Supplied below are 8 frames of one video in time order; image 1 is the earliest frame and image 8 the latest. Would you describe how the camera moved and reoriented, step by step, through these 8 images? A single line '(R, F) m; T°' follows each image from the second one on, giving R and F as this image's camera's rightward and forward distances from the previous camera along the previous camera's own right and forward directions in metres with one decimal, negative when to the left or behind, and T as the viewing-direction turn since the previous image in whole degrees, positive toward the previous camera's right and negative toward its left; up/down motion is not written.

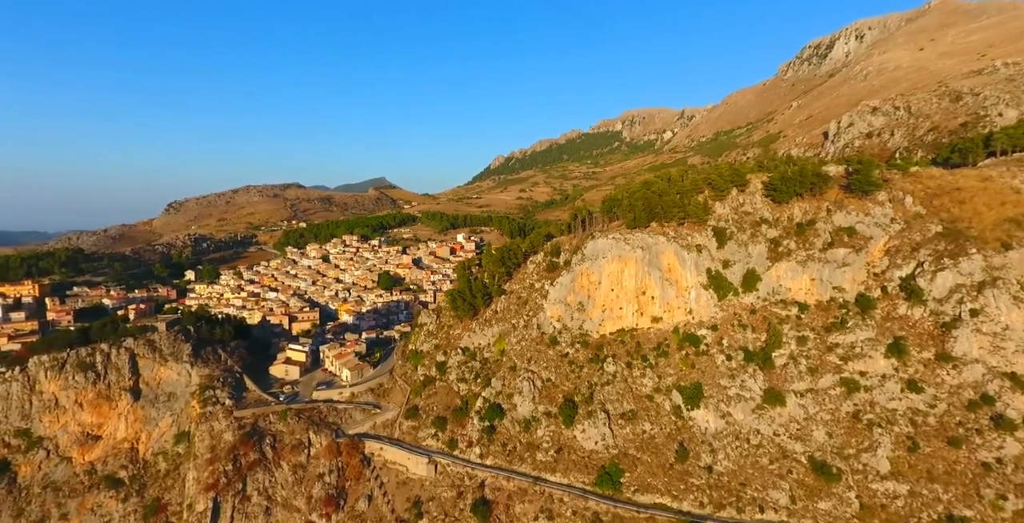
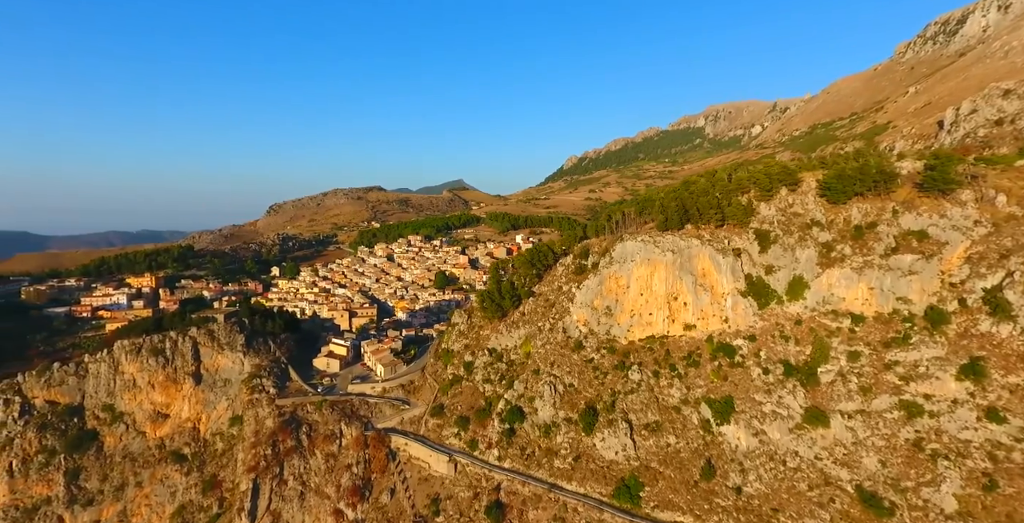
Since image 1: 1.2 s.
(+4.3, +0.6) m; -9°
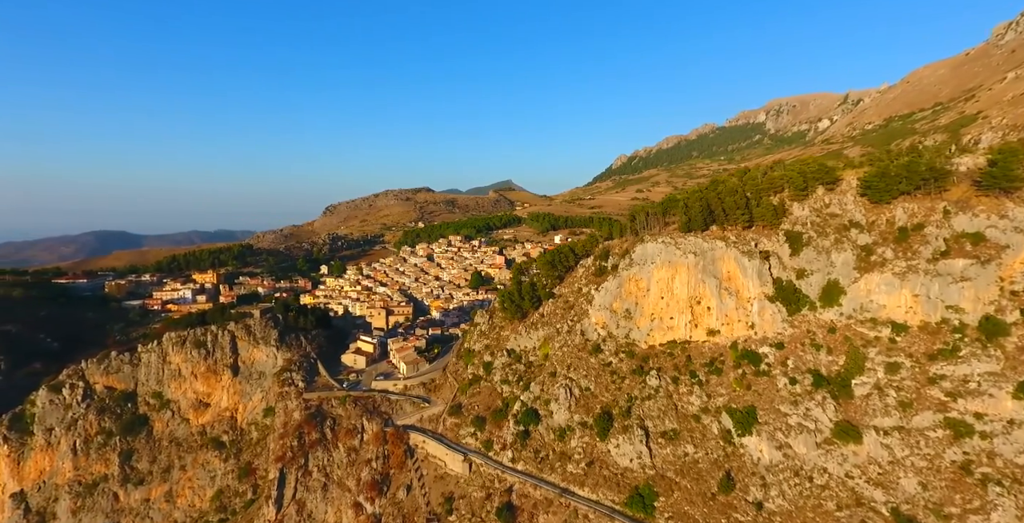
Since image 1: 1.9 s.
(+2.6, +0.3) m; -6°
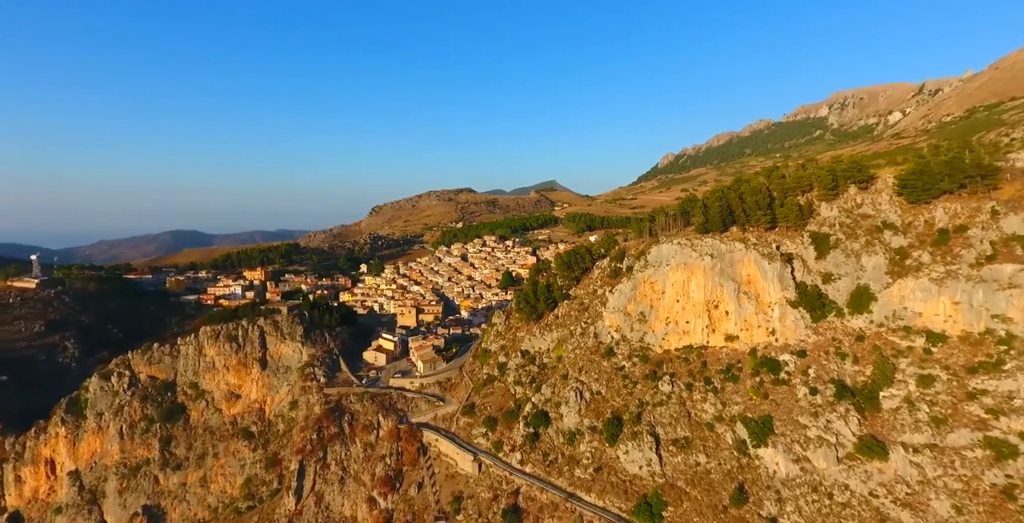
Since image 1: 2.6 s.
(+2.6, +0.3) m; -5°
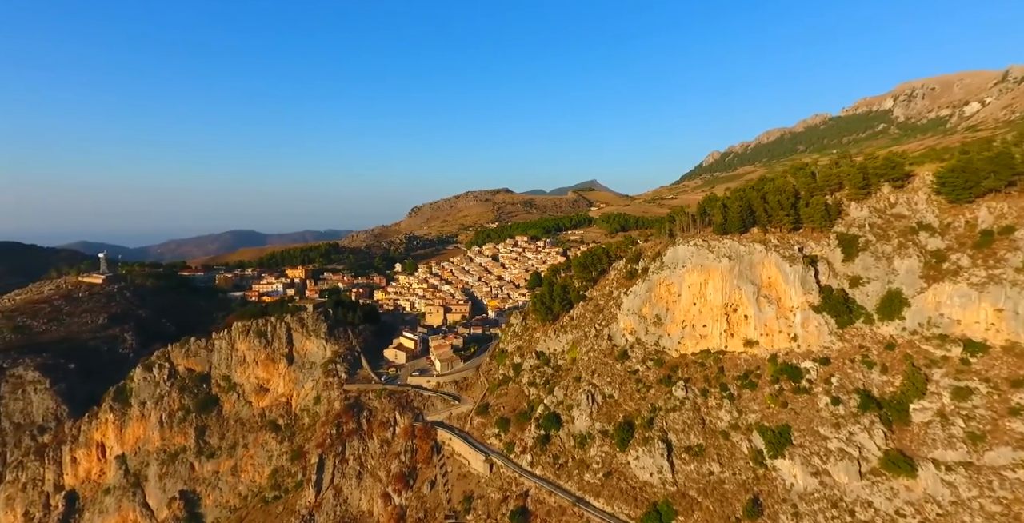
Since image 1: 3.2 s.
(+2.1, +0.3) m; -4°
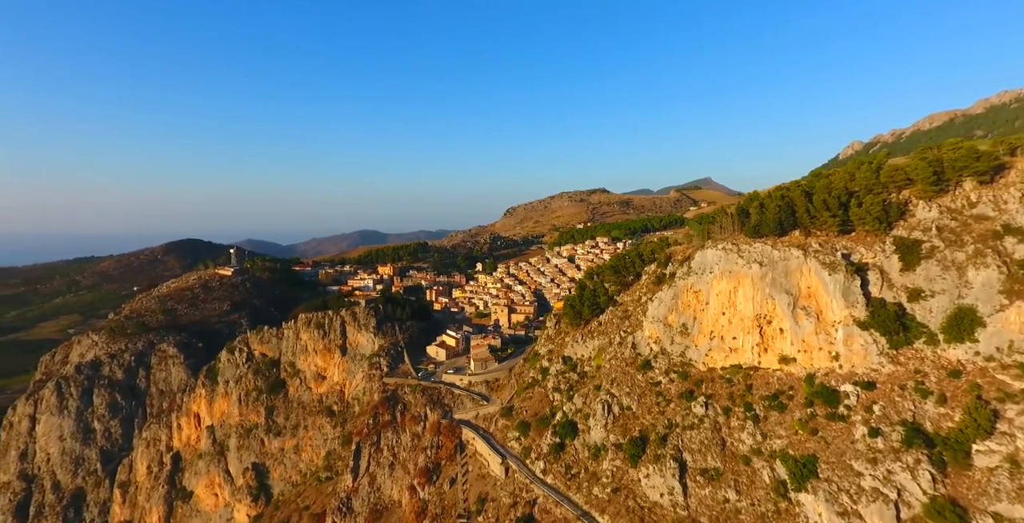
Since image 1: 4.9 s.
(+6.2, +1.2) m; -11°
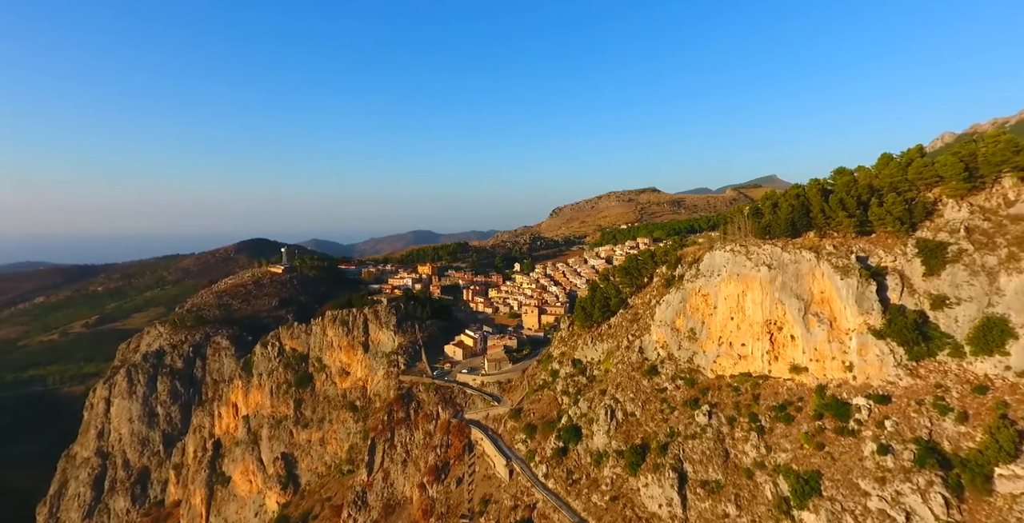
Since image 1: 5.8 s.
(+3.3, +0.4) m; -5°
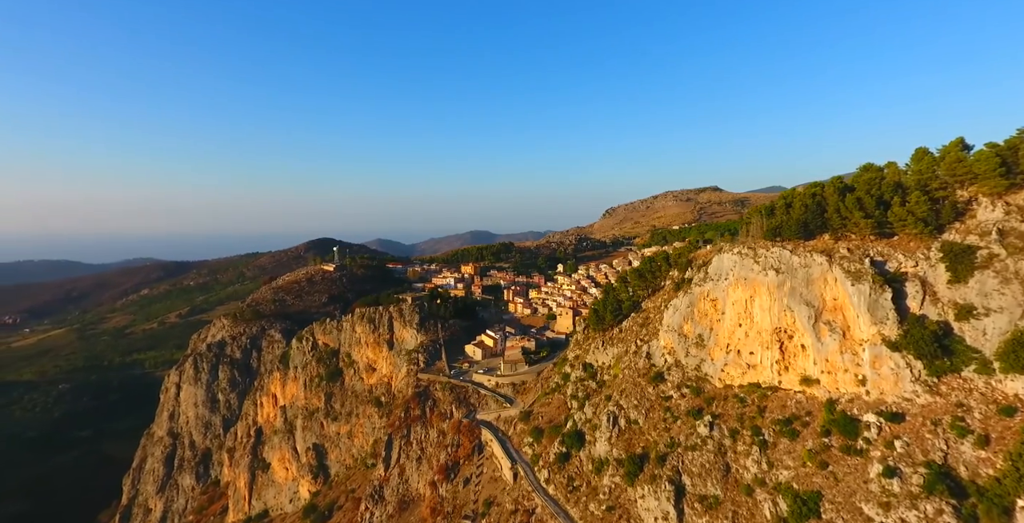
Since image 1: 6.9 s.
(+3.7, +0.5) m; -6°
